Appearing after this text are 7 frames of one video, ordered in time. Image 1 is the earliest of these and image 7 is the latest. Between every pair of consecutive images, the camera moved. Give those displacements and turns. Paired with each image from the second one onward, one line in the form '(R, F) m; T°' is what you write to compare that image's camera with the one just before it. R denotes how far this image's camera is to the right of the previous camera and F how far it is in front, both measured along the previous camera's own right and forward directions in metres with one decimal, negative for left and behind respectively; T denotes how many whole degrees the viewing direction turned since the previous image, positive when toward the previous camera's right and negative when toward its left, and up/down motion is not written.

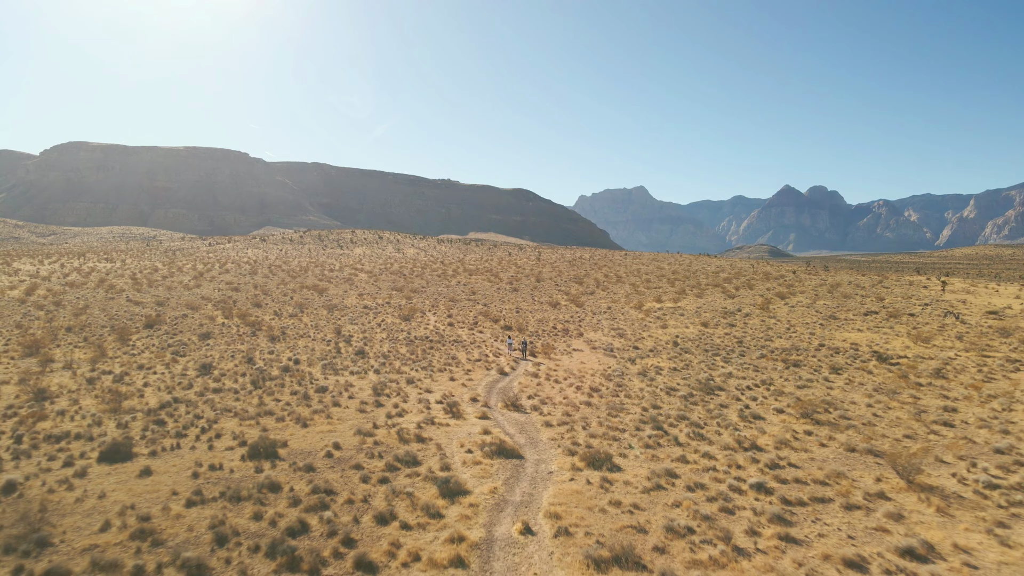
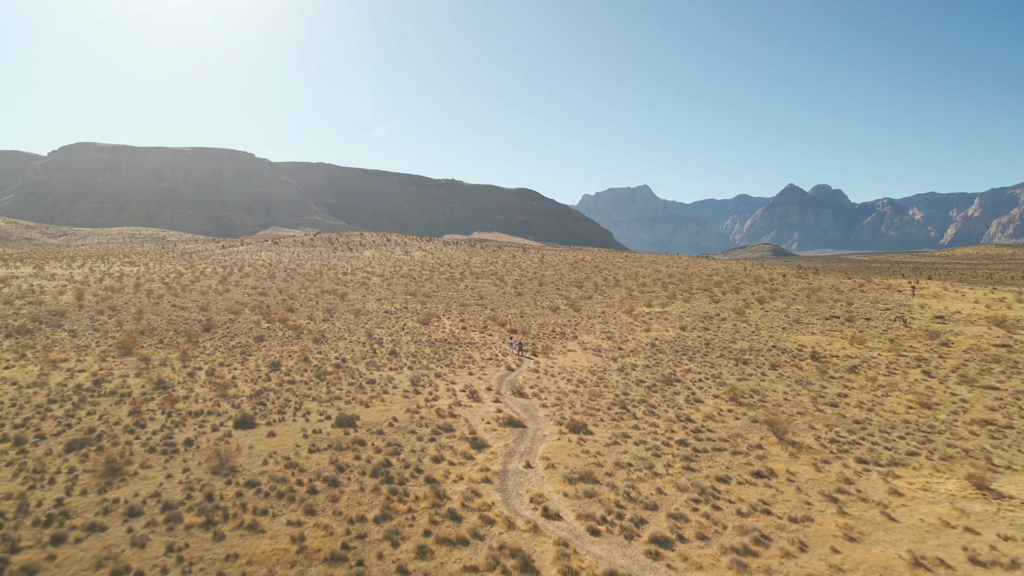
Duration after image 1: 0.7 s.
(0.0, -2.6) m; 0°
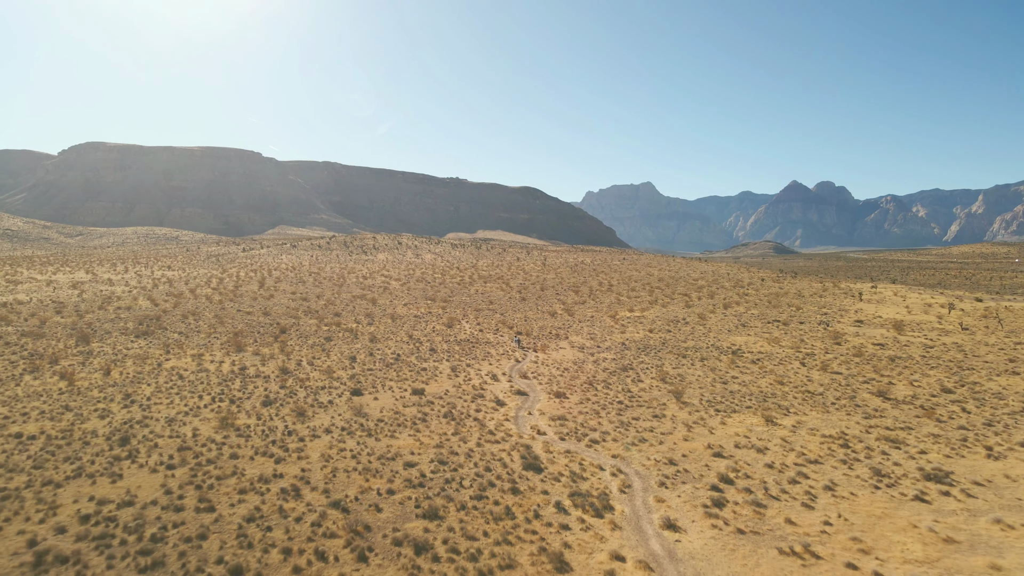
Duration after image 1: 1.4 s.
(-0.1, -5.3) m; 0°
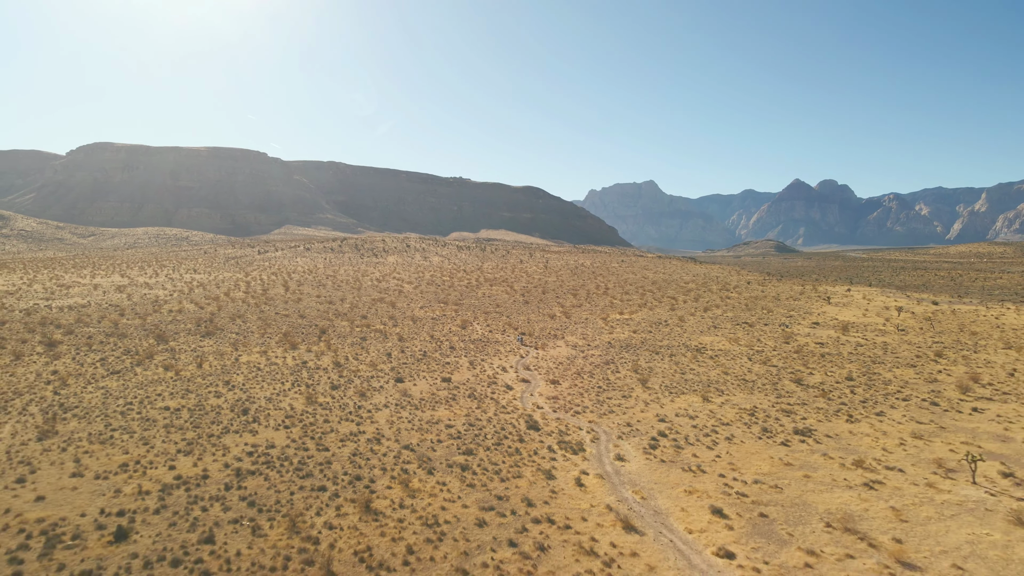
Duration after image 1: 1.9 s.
(-0.1, -4.2) m; 0°
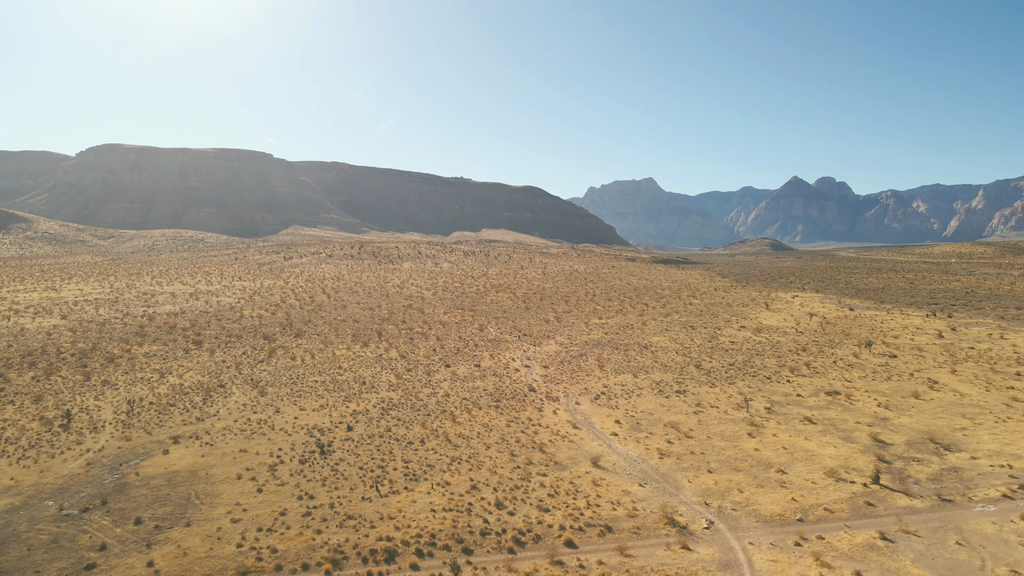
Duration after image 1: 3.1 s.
(-0.3, -10.4) m; 0°
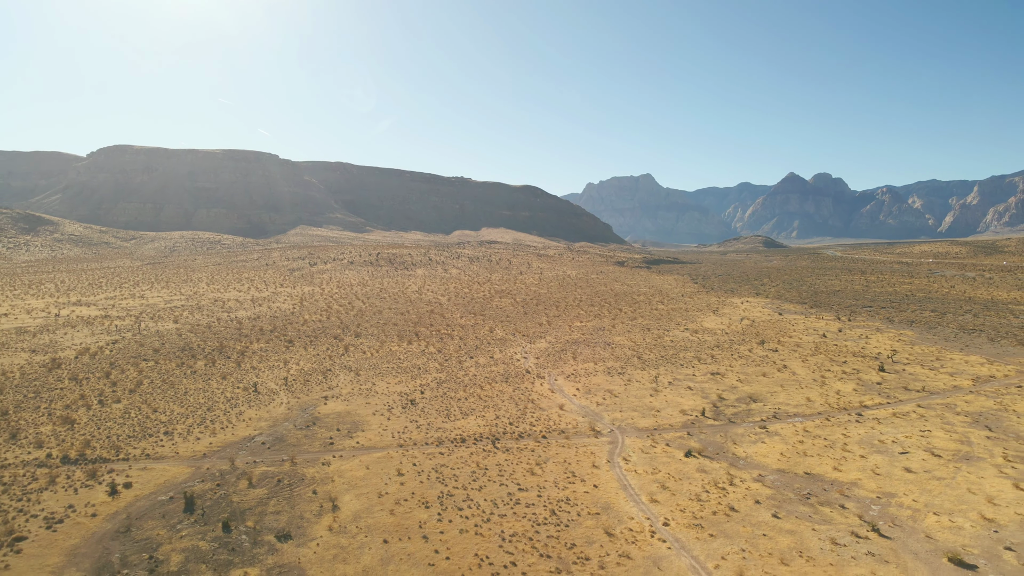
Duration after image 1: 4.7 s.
(-0.2, -13.6) m; 0°
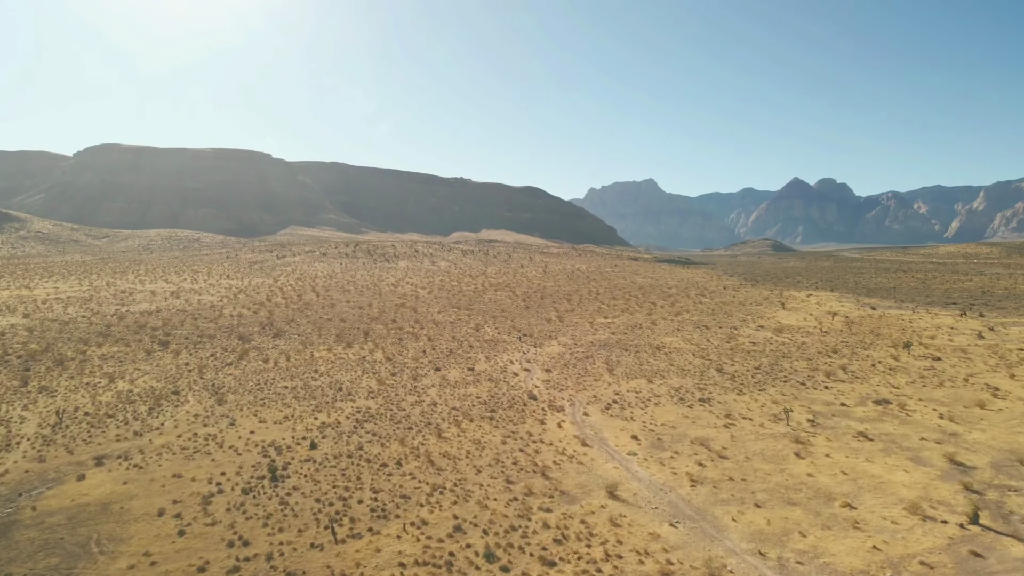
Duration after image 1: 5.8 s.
(+0.3, +16.7) m; 0°
